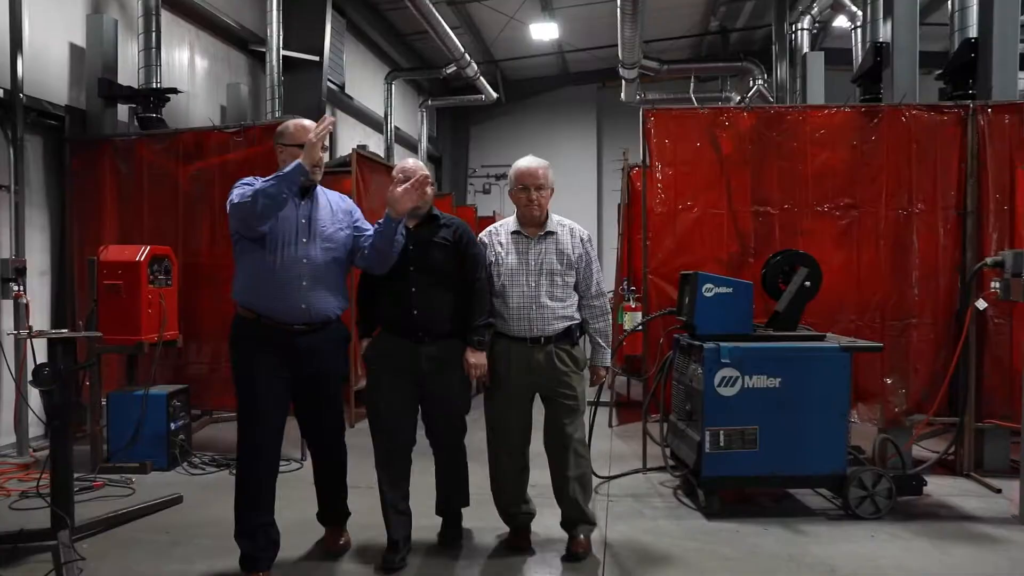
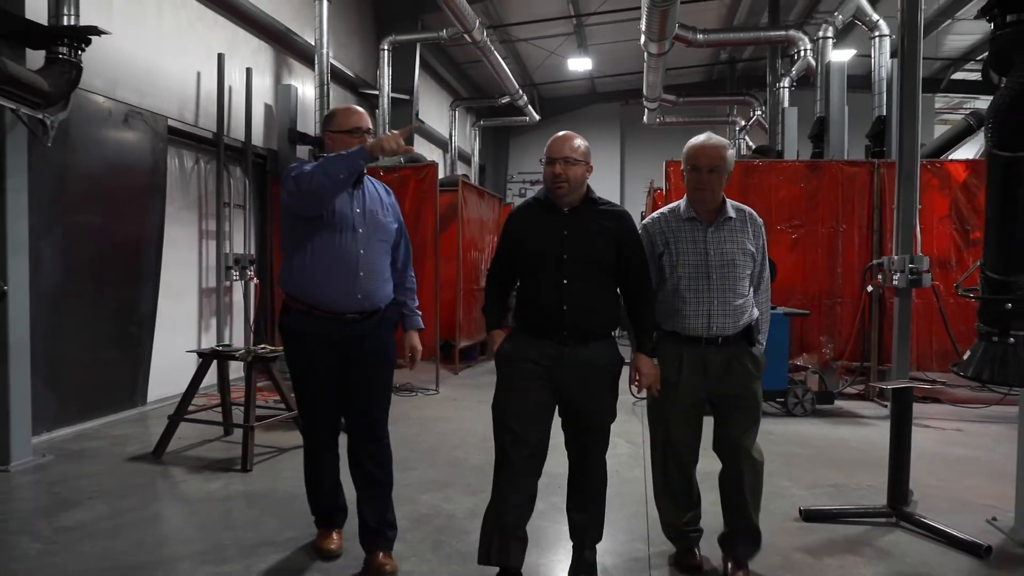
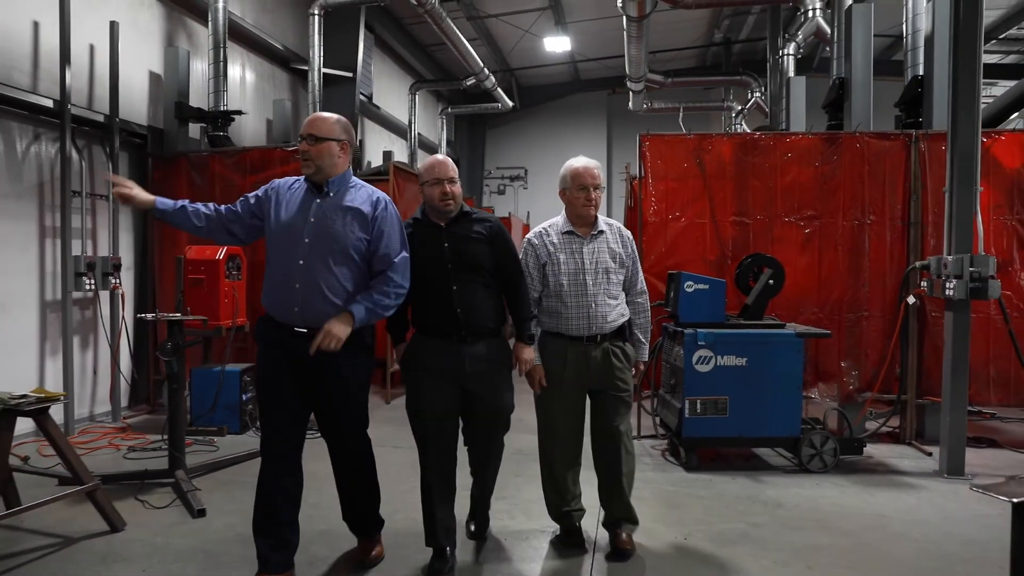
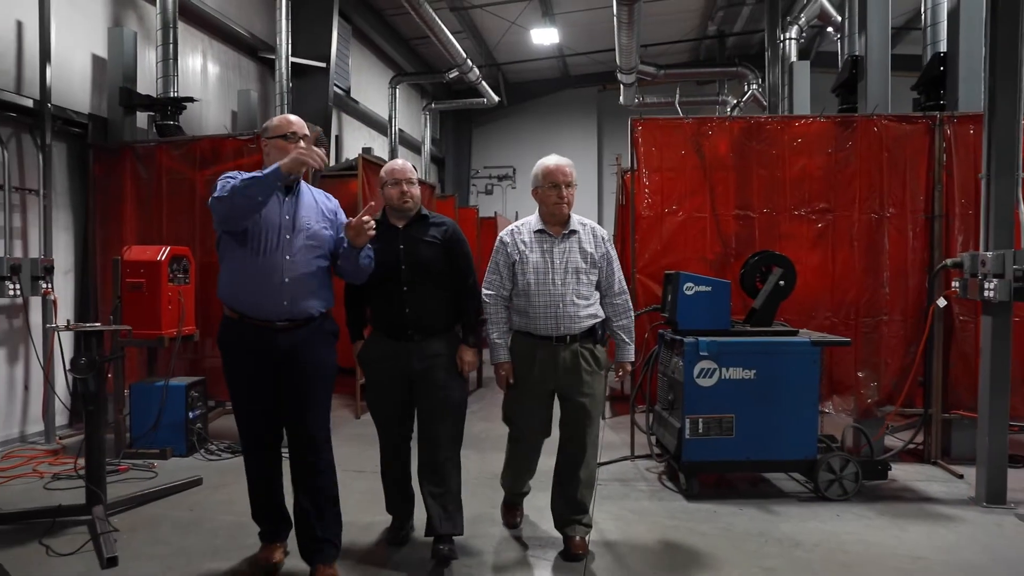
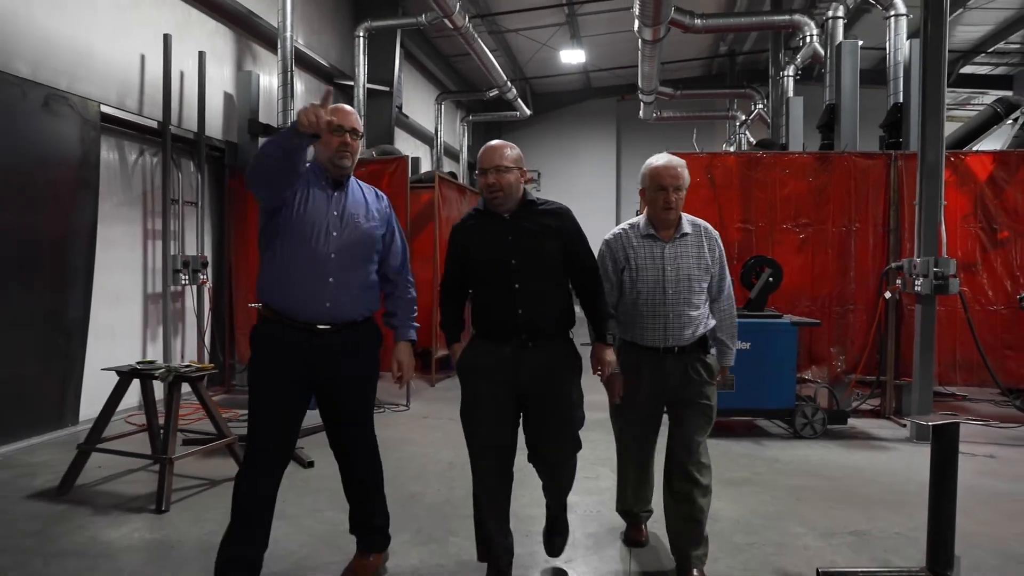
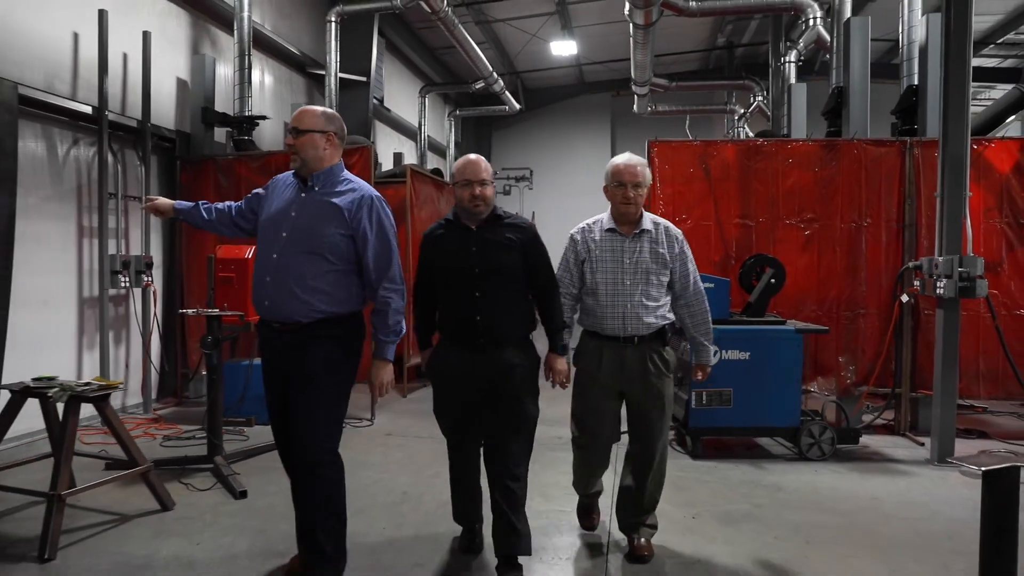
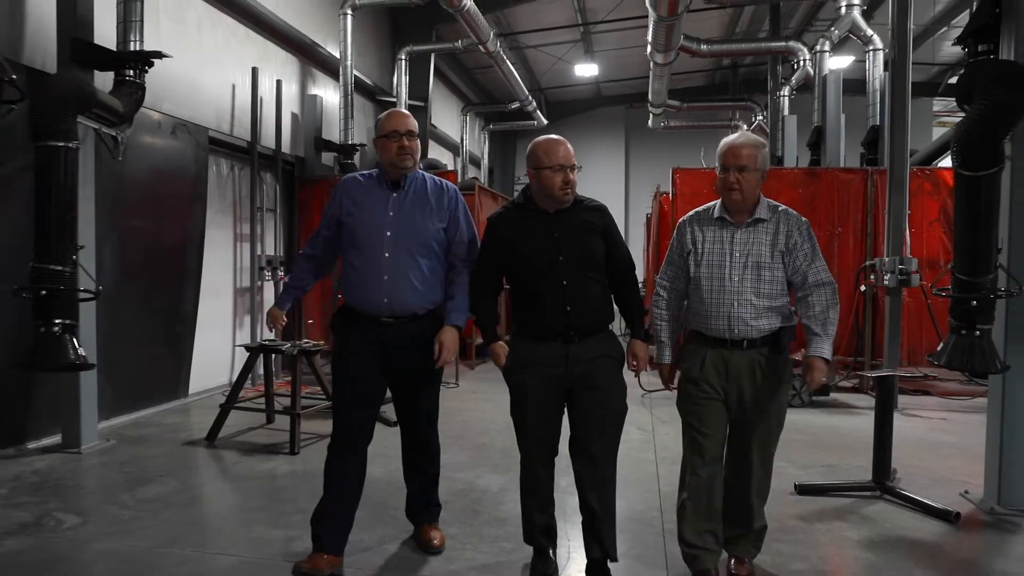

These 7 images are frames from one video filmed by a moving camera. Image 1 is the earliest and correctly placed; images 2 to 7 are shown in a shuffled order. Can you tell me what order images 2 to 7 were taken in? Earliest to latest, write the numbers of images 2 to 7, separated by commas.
4, 3, 6, 5, 2, 7
